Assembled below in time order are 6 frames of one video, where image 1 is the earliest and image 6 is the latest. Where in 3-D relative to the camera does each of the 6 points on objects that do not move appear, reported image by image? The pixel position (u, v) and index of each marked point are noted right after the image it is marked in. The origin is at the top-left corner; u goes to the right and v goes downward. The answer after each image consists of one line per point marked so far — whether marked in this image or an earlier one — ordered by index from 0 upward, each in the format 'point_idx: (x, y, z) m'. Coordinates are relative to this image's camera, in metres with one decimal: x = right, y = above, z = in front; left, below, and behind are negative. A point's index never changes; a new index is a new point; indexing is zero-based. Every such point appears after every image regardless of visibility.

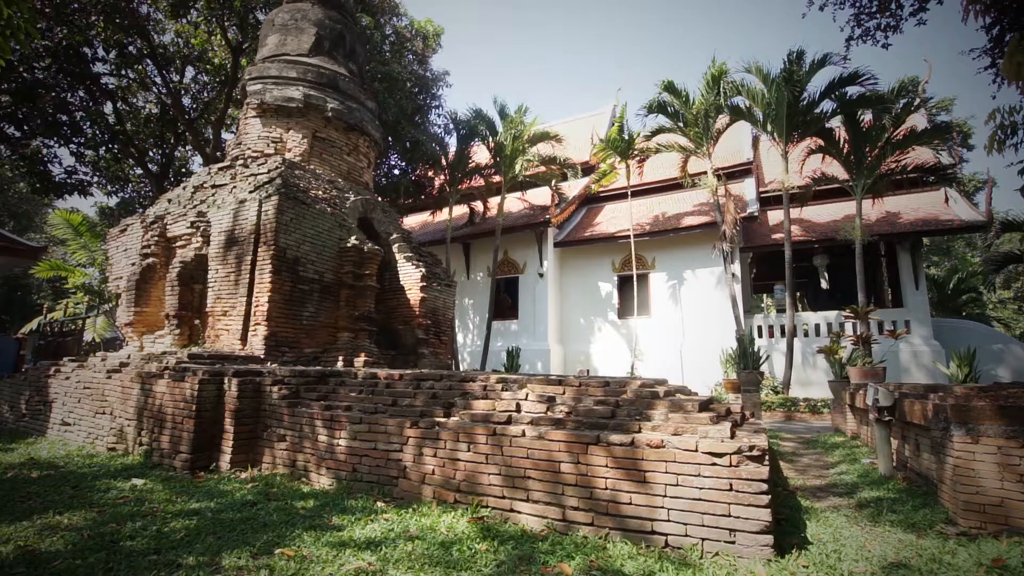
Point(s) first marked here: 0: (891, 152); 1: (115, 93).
0: (+9.0, +3.3, +12.4) m
1: (-11.0, +5.5, +14.4) m
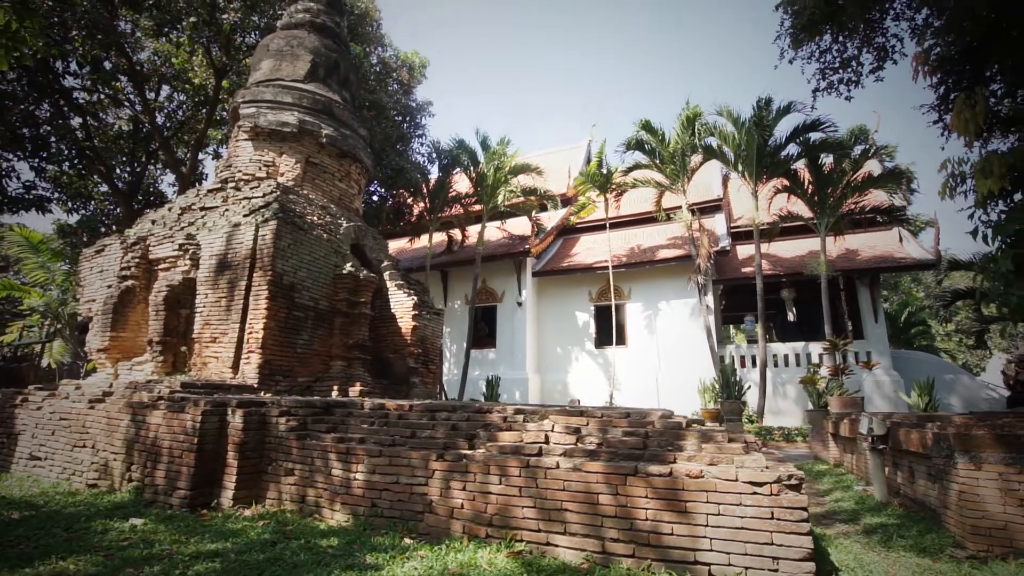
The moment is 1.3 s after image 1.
0: (+8.6, +2.4, +13.2) m
1: (-11.4, +4.8, +13.9) m
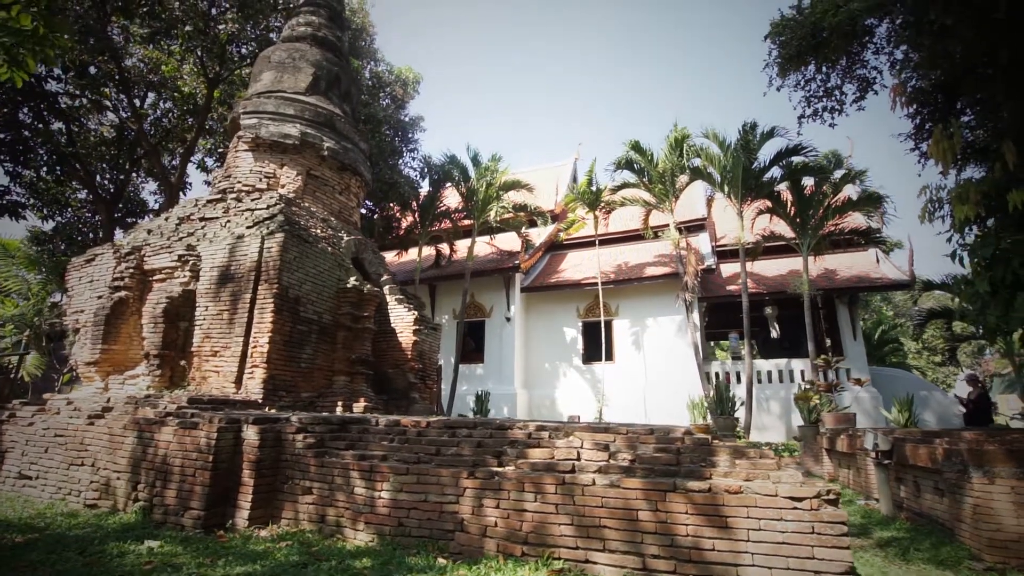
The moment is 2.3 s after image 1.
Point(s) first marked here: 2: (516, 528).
0: (+8.5, +1.9, +13.8) m
1: (-11.6, +4.6, +13.5) m
2: (0.0, -1.8, +3.9) m
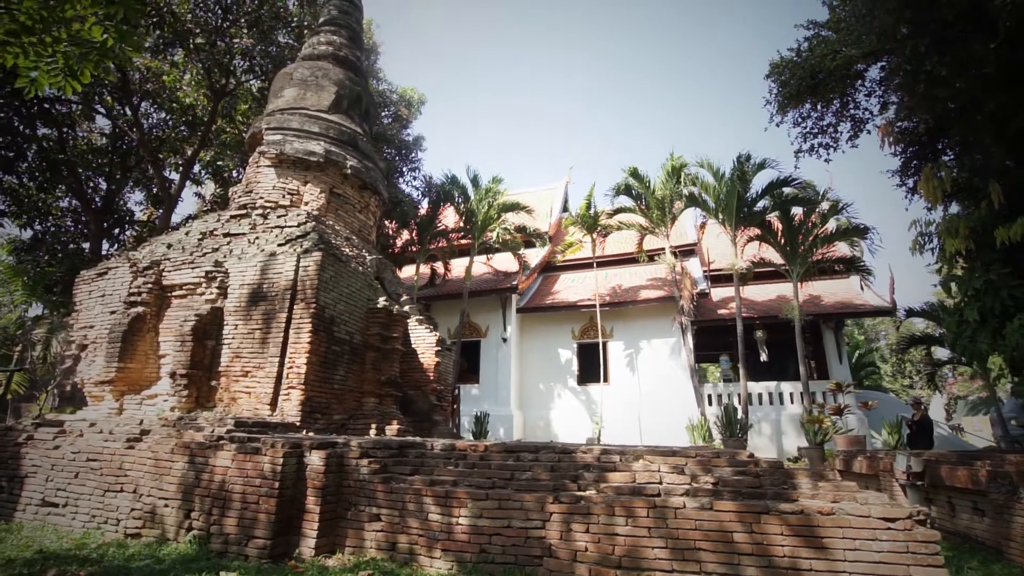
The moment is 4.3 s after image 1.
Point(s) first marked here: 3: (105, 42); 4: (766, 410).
0: (+8.6, +1.2, +14.4) m
1: (-11.4, +4.2, +13.0) m
2: (+0.7, -2.0, +3.9) m
3: (-3.6, +2.2, +4.6) m
4: (+7.0, -3.4, +14.3) m
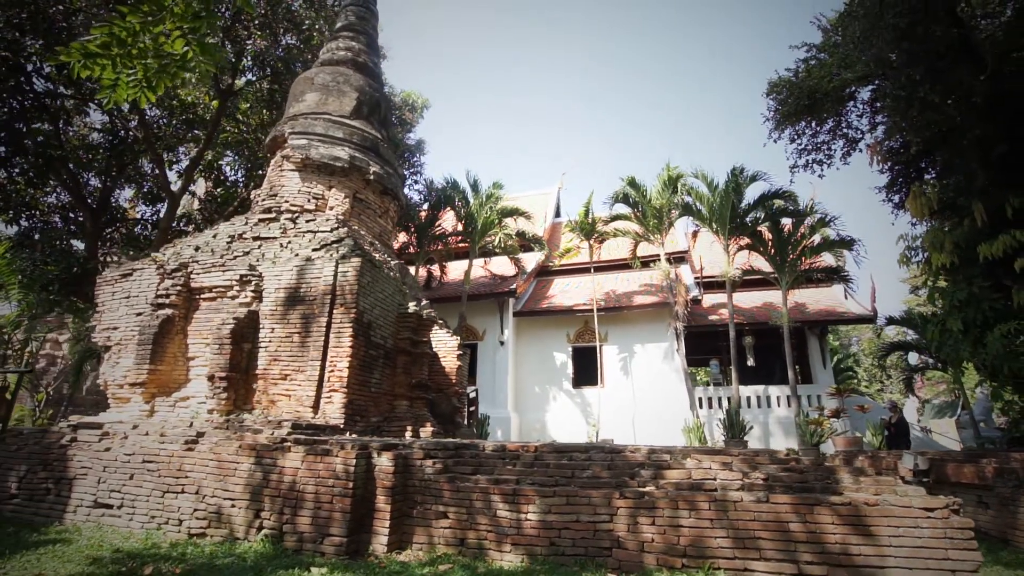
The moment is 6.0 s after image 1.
0: (+8.6, +1.0, +15.2) m
1: (-11.2, +4.2, +12.7) m
2: (+1.3, -2.1, +4.3) m
3: (-3.0, +2.1, +4.7) m
4: (+7.1, -3.6, +15.0) m
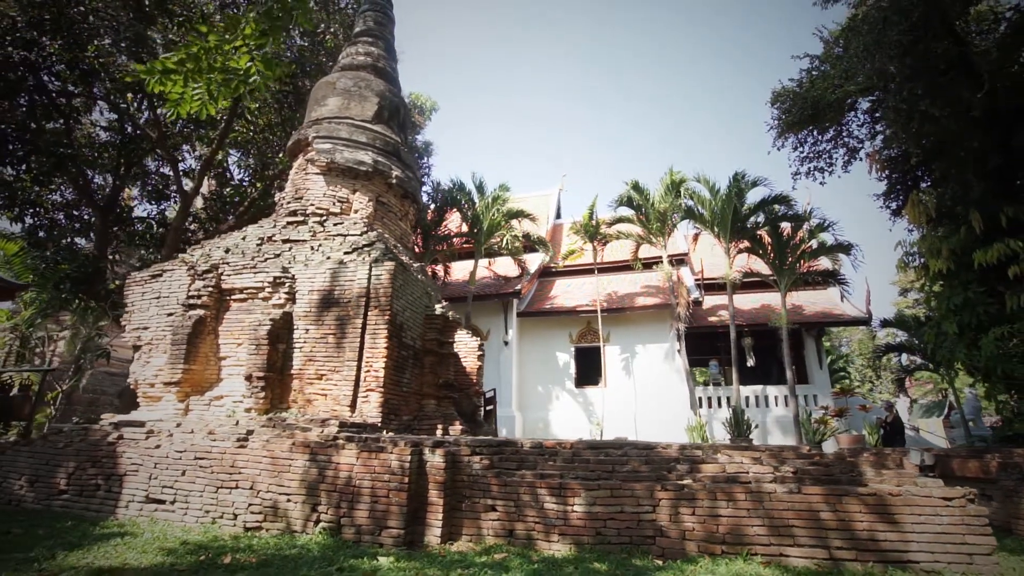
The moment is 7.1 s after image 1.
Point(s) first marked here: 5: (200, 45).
0: (+8.9, +0.9, +15.7) m
1: (-10.9, +4.3, +12.7) m
2: (+1.8, -2.2, +4.6) m
3: (-2.5, +2.1, +4.9) m
4: (+7.2, -3.7, +15.4) m
5: (-2.8, +2.2, +4.6) m
